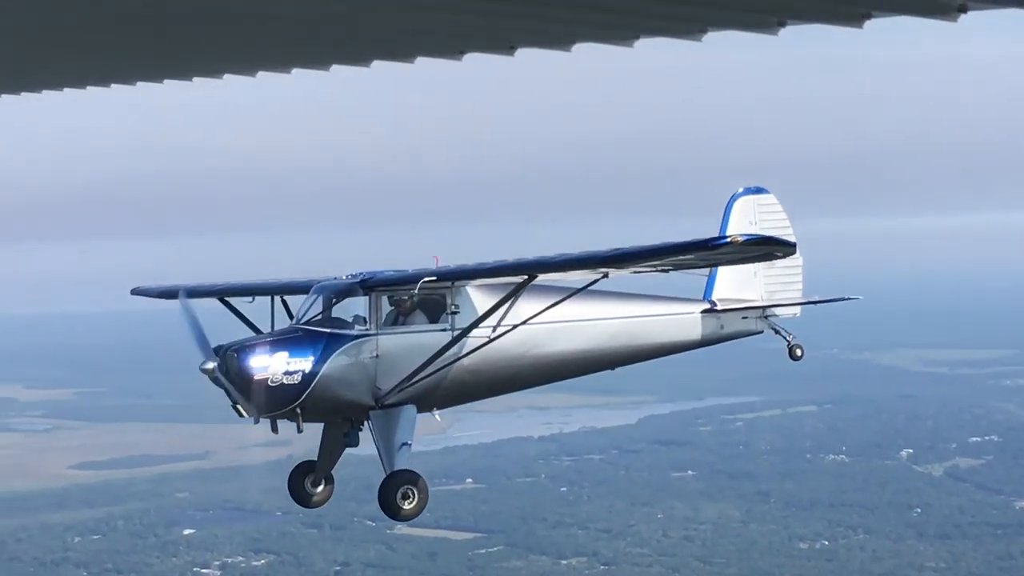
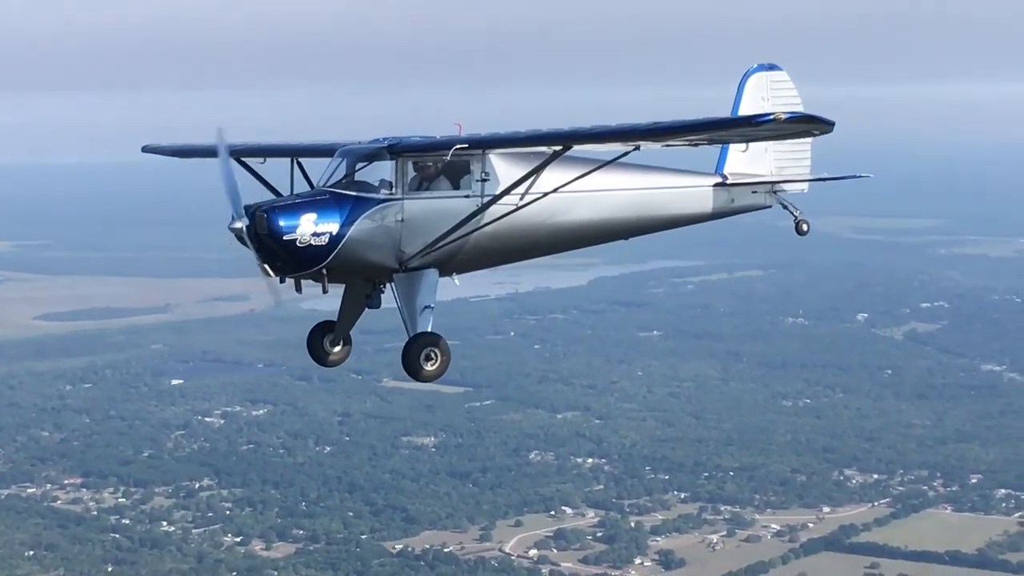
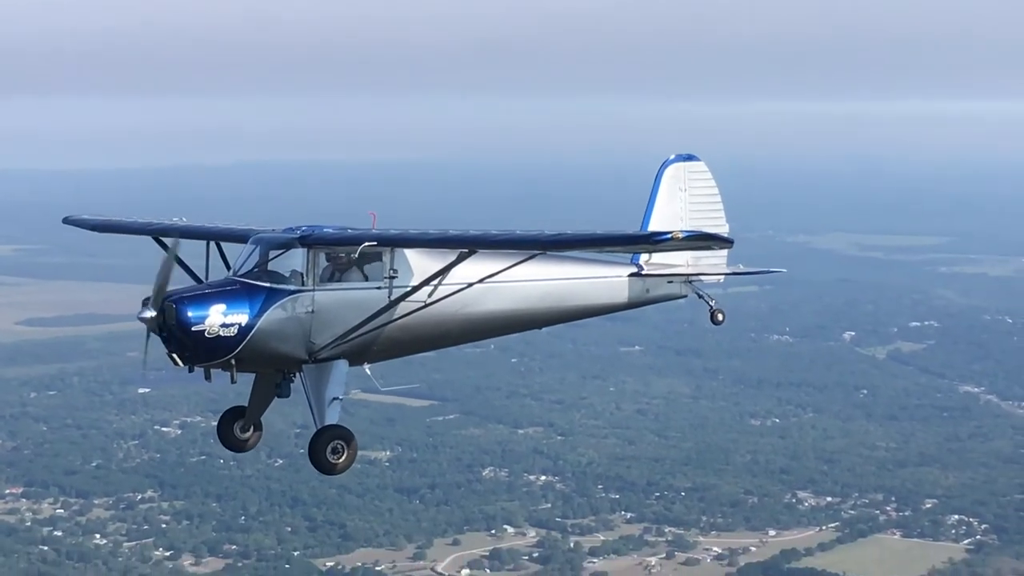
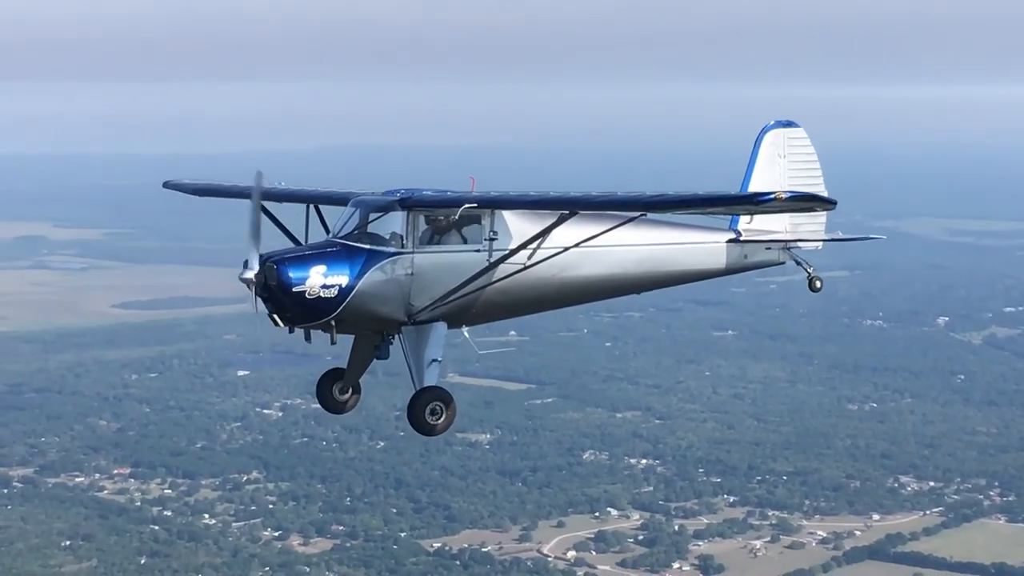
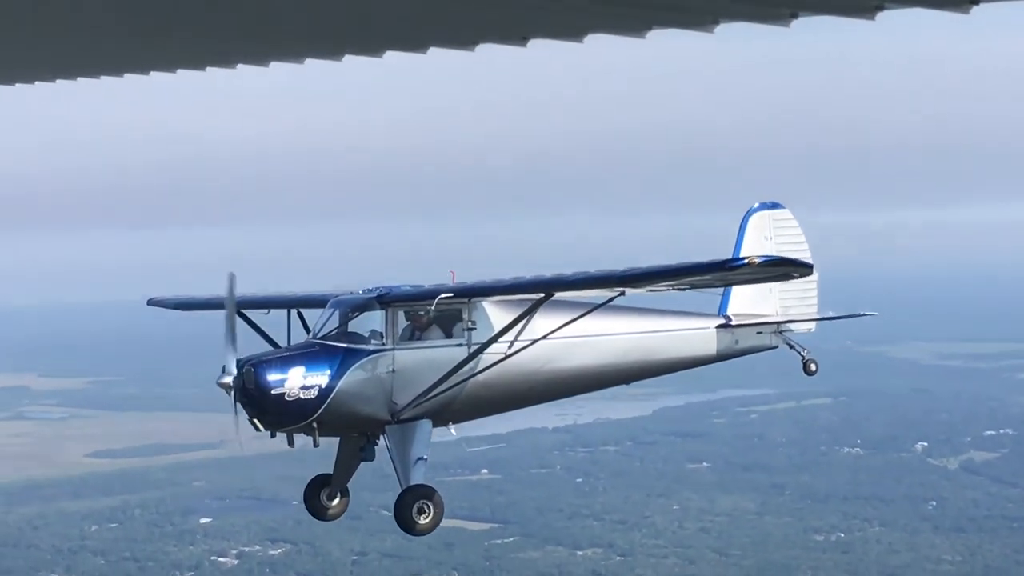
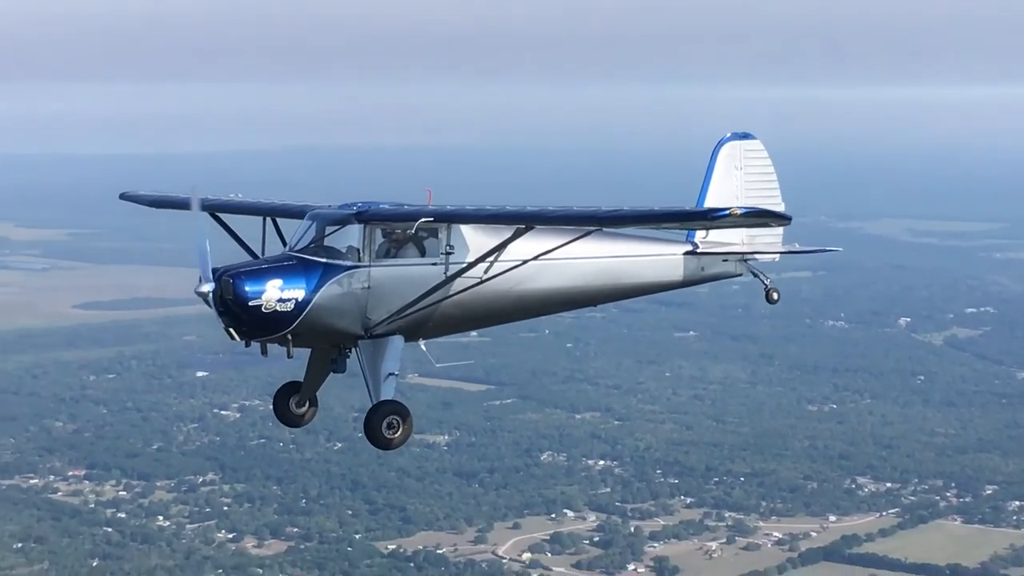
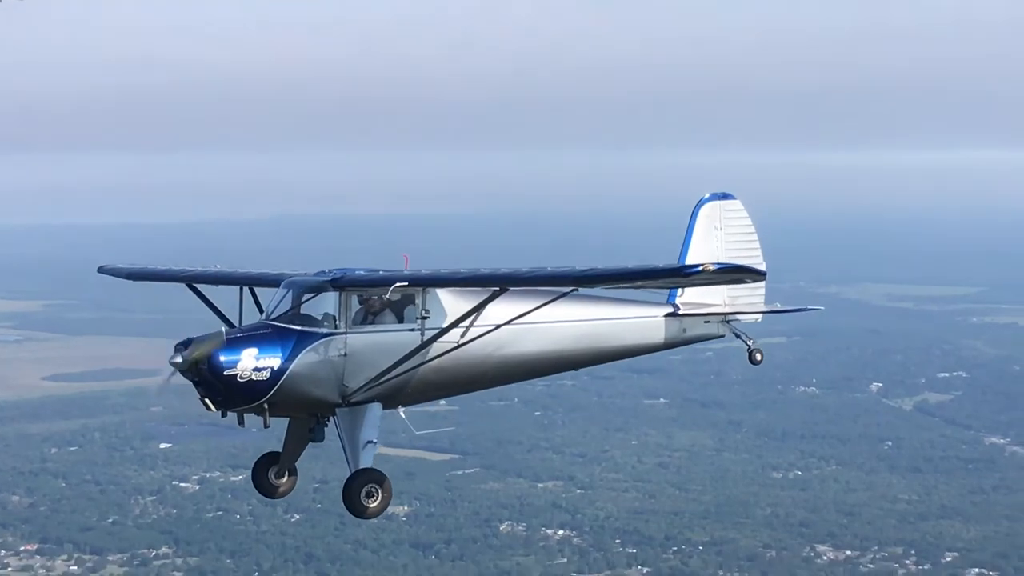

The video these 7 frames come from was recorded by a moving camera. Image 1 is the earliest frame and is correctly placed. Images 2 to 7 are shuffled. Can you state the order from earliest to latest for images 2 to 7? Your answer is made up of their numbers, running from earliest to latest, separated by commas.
5, 7, 3, 6, 4, 2
